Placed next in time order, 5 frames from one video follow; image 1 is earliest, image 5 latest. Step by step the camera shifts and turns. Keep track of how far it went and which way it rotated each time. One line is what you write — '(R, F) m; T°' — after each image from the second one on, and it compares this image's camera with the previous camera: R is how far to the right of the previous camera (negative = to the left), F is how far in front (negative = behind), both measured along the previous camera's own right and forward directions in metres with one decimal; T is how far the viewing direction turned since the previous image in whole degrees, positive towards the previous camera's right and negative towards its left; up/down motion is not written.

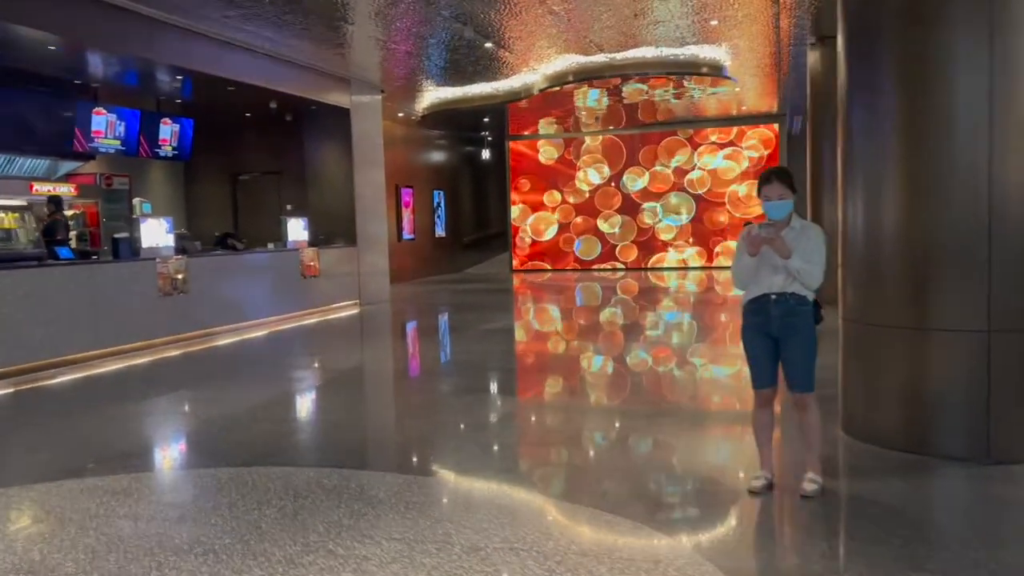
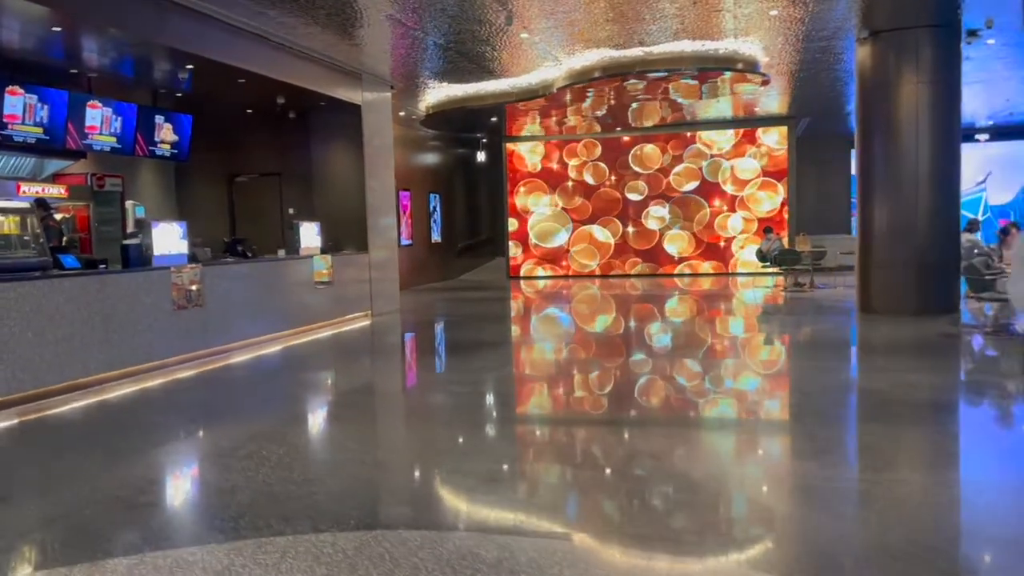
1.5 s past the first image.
(-0.8, +0.7) m; +3°
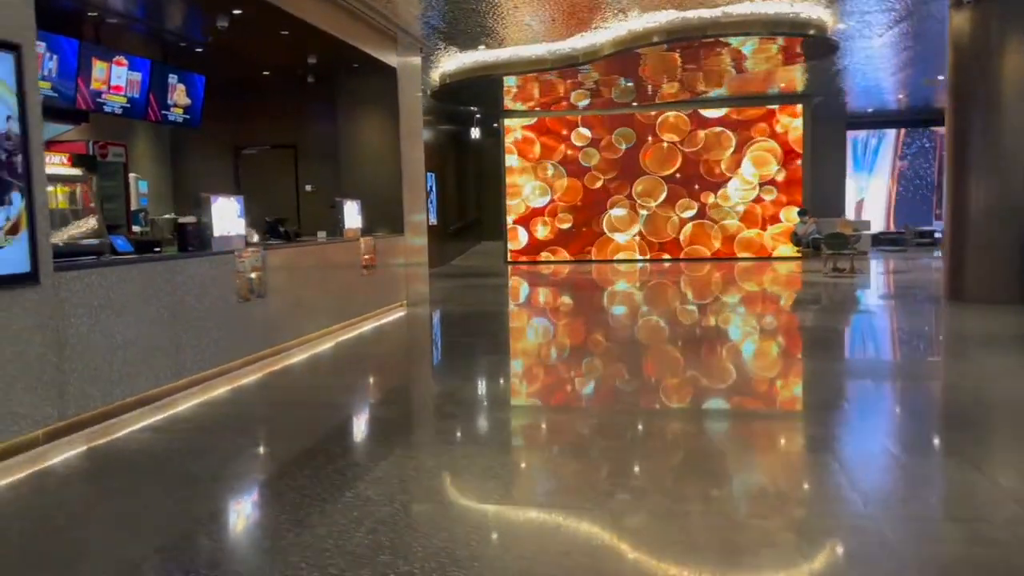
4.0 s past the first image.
(-1.5, +1.0) m; +5°
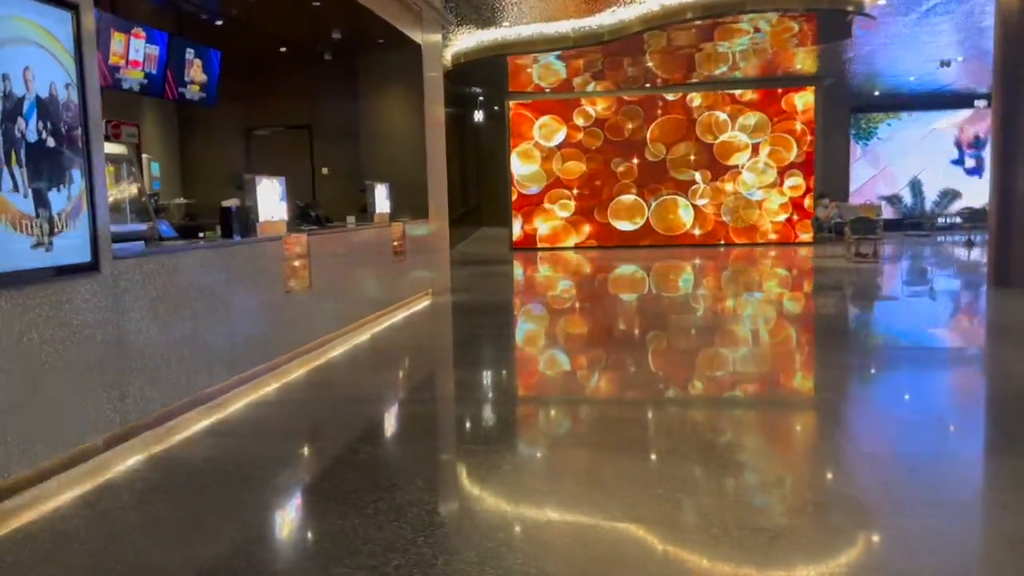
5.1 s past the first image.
(-0.6, +0.4) m; +2°
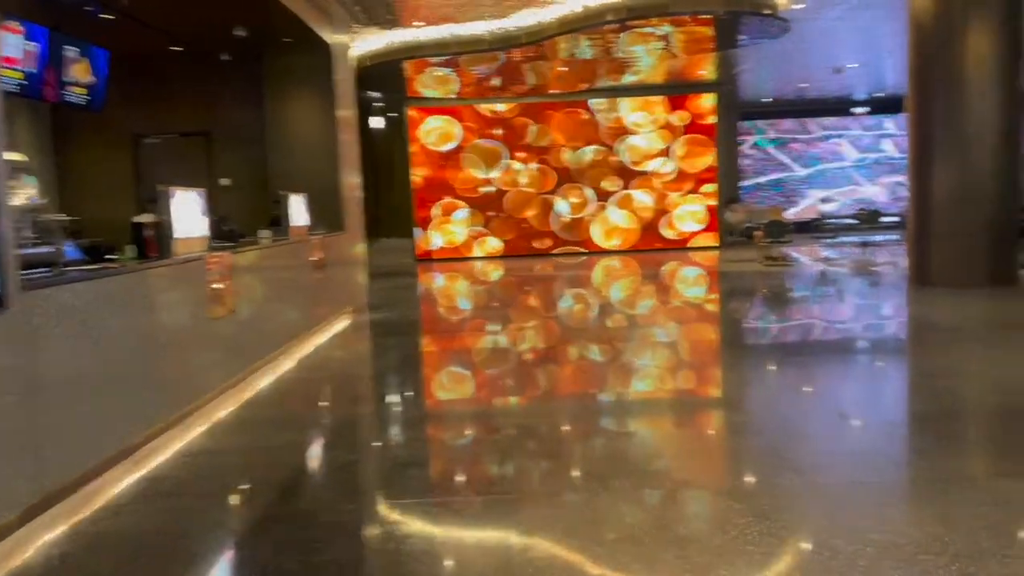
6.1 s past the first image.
(-0.4, +0.5) m; +8°
